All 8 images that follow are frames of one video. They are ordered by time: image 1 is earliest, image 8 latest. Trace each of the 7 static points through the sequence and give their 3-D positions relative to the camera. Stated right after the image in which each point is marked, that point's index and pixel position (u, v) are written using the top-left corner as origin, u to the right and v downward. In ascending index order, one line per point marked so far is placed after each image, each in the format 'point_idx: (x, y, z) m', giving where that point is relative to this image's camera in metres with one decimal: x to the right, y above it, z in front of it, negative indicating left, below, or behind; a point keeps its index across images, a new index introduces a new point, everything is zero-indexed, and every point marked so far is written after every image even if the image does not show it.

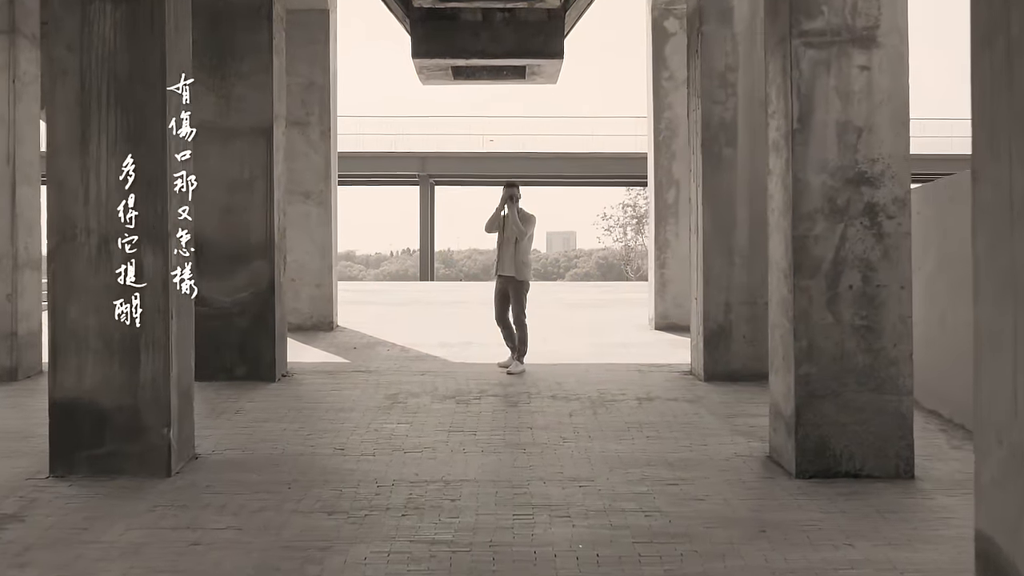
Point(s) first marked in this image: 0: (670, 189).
0: (+1.5, +1.0, +11.3) m
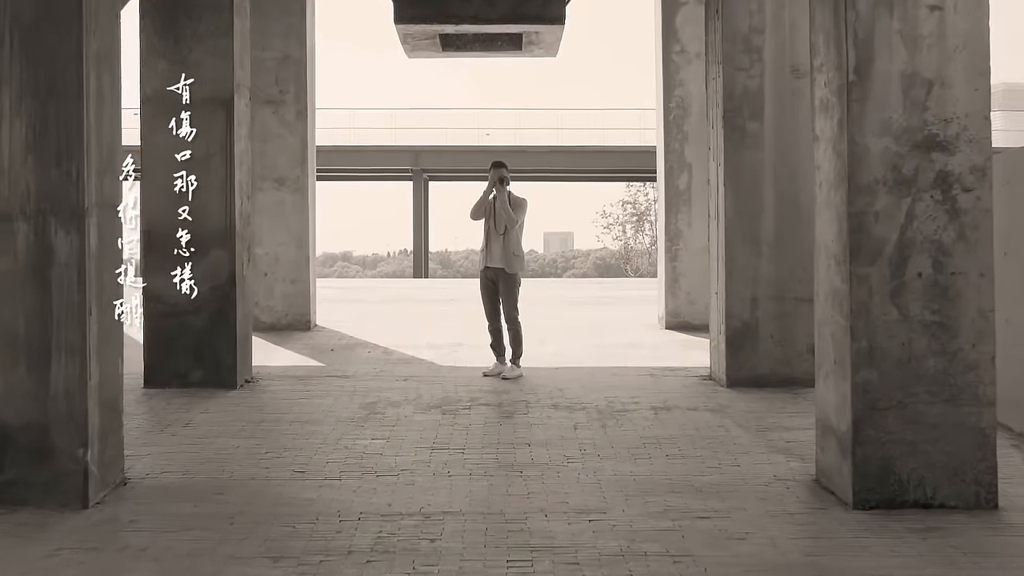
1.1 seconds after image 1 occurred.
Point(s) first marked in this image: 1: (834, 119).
0: (+1.5, +1.0, +10.2) m
1: (+1.4, +0.7, +4.9) m
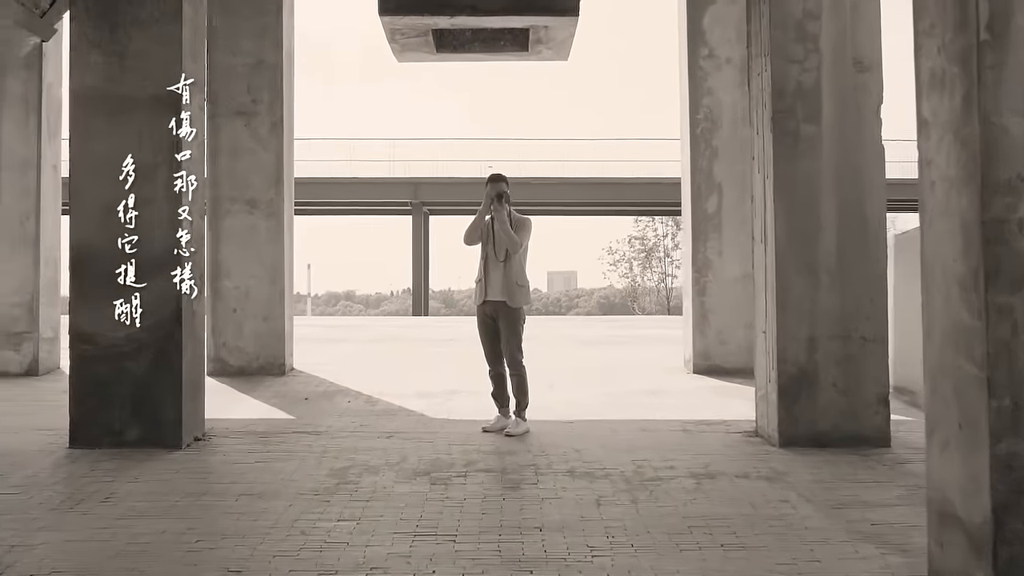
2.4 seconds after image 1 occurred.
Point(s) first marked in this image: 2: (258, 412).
0: (+1.5, +0.7, +8.9) m
1: (+1.4, +0.6, +3.6) m
2: (-1.6, -0.8, +7.3) m
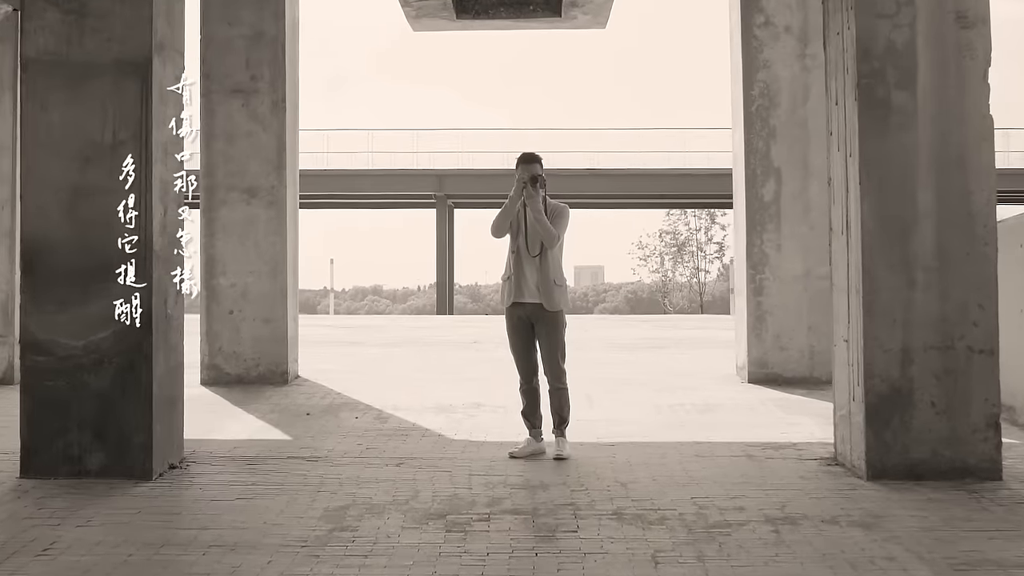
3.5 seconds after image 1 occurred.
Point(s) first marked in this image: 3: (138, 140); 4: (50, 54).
0: (+1.8, +0.7, +7.9) m
1: (+1.5, +0.6, +2.5) m
2: (-1.4, -0.8, +6.3) m
3: (-1.7, +0.7, +5.1) m
4: (-2.1, +1.1, +5.2) m
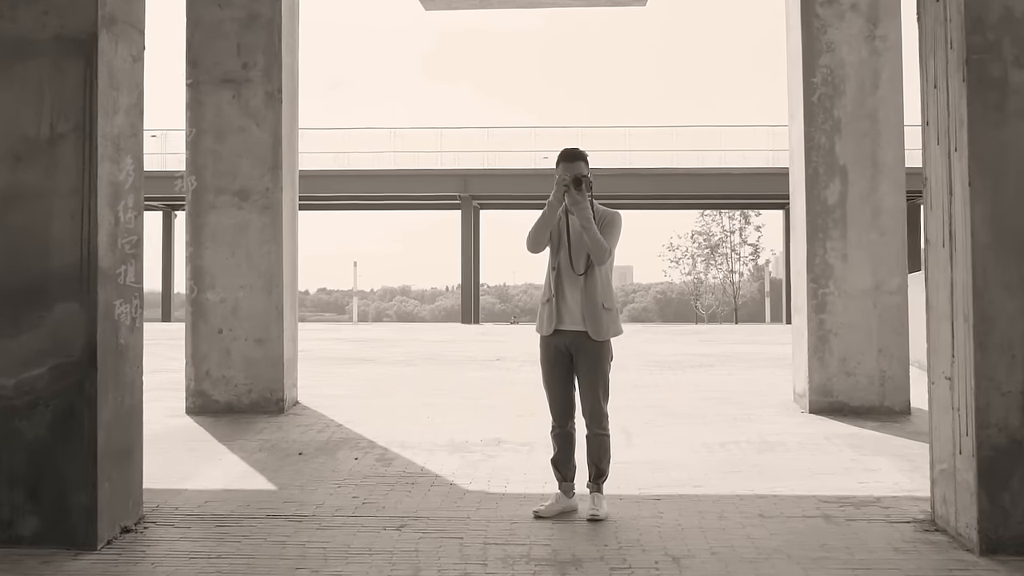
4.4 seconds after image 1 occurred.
0: (+1.9, +0.6, +6.9) m
1: (+1.5, +0.5, +1.5) m
2: (-1.3, -0.9, +5.4) m
3: (-1.6, +0.6, +4.2) m
4: (-2.0, +1.0, +4.2) m
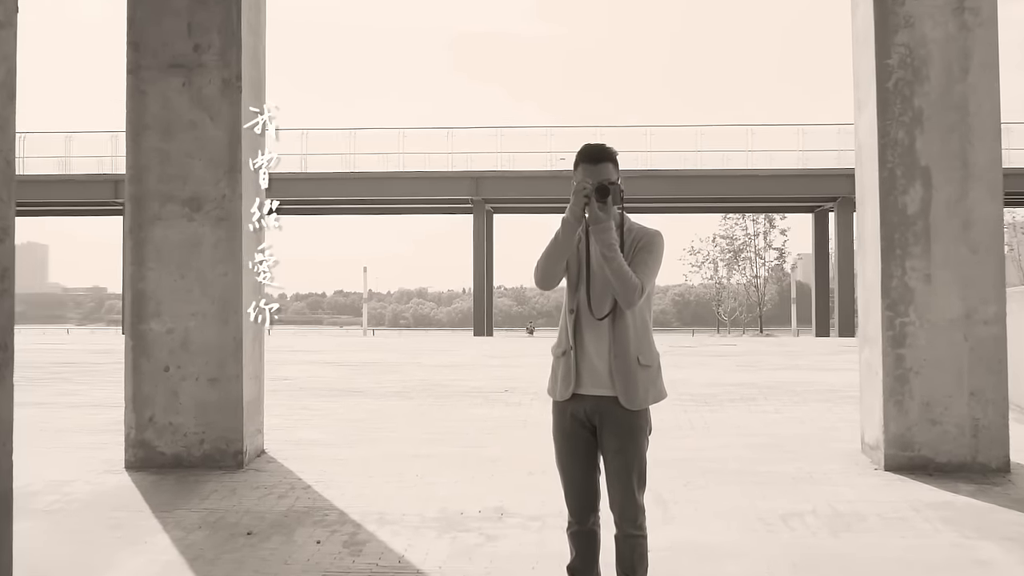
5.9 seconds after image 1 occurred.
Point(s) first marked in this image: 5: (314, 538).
0: (+1.9, +0.5, +5.6) m
1: (+1.5, +0.4, +0.3) m
2: (-1.3, -1.0, +4.2) m
3: (-1.6, +0.4, +3.0) m
4: (-2.0, +0.8, +3.0) m
5: (-0.8, -1.0, +4.5) m
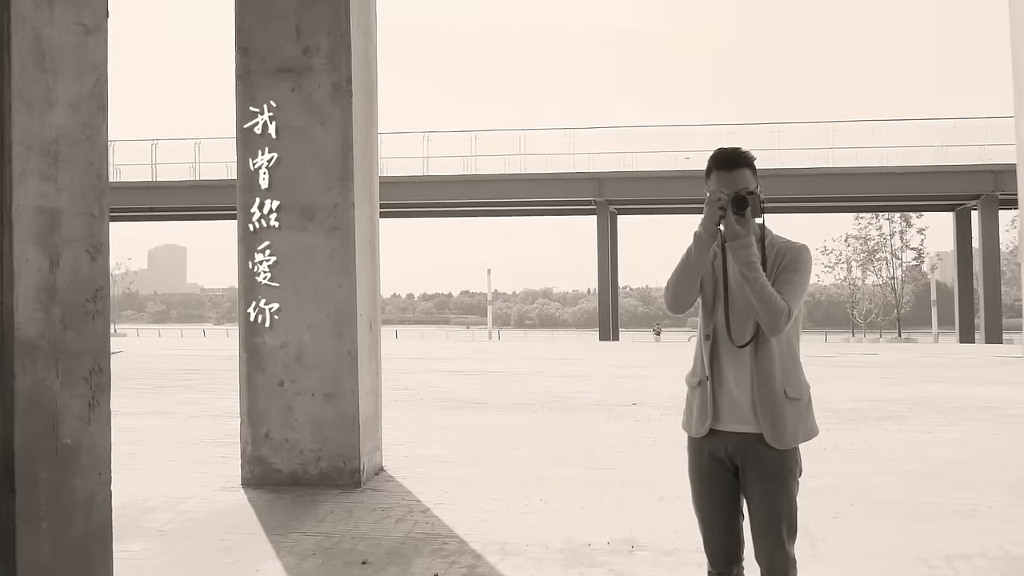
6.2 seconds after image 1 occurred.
0: (+2.5, +0.4, +5.1) m
1: (+1.5, +0.3, -0.2) m
2: (-0.9, -1.1, +4.0) m
3: (-1.3, +0.4, +2.8) m
4: (-1.7, +0.8, +2.9) m
5: (-0.3, -1.0, +4.2) m
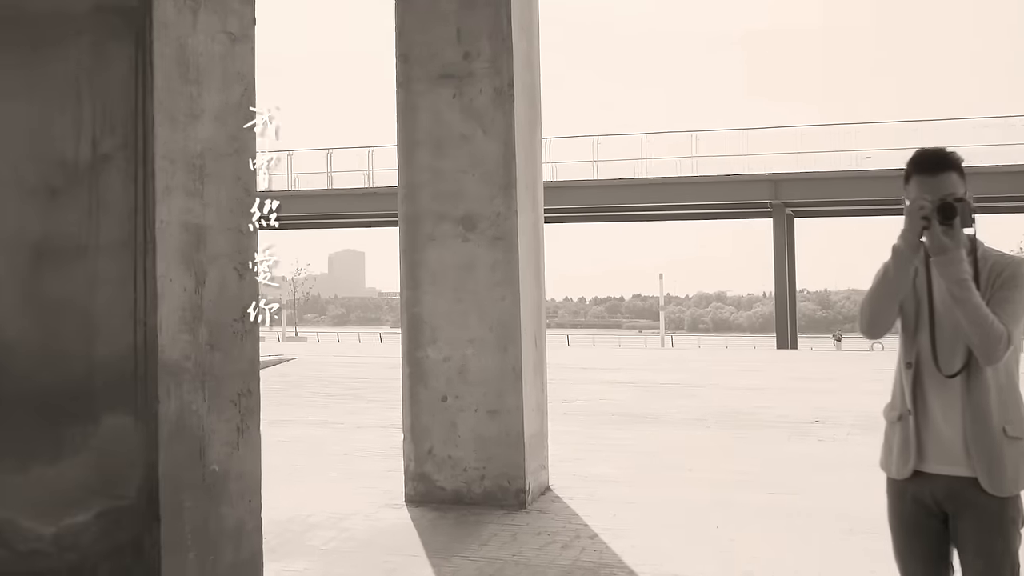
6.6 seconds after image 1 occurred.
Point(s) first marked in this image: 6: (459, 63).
0: (+3.2, +0.4, +4.4) m
1: (+1.4, +0.3, -0.7) m
2: (-0.3, -1.1, +3.8) m
3: (-0.9, +0.3, +2.7) m
4: (-1.3, +0.7, +2.9) m
5: (+0.3, -1.1, +3.9) m
6: (-0.2, +1.1, +5.5) m
